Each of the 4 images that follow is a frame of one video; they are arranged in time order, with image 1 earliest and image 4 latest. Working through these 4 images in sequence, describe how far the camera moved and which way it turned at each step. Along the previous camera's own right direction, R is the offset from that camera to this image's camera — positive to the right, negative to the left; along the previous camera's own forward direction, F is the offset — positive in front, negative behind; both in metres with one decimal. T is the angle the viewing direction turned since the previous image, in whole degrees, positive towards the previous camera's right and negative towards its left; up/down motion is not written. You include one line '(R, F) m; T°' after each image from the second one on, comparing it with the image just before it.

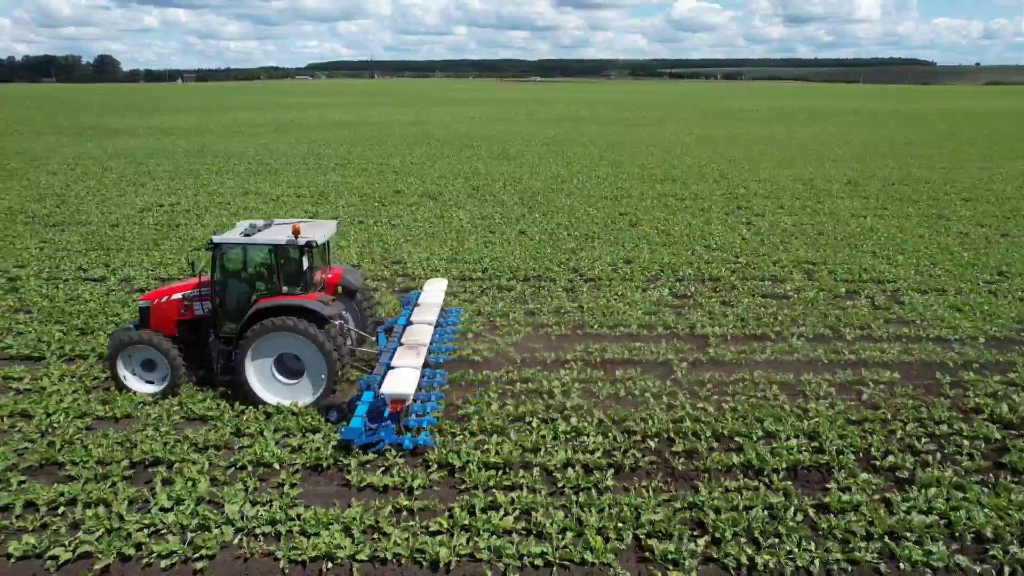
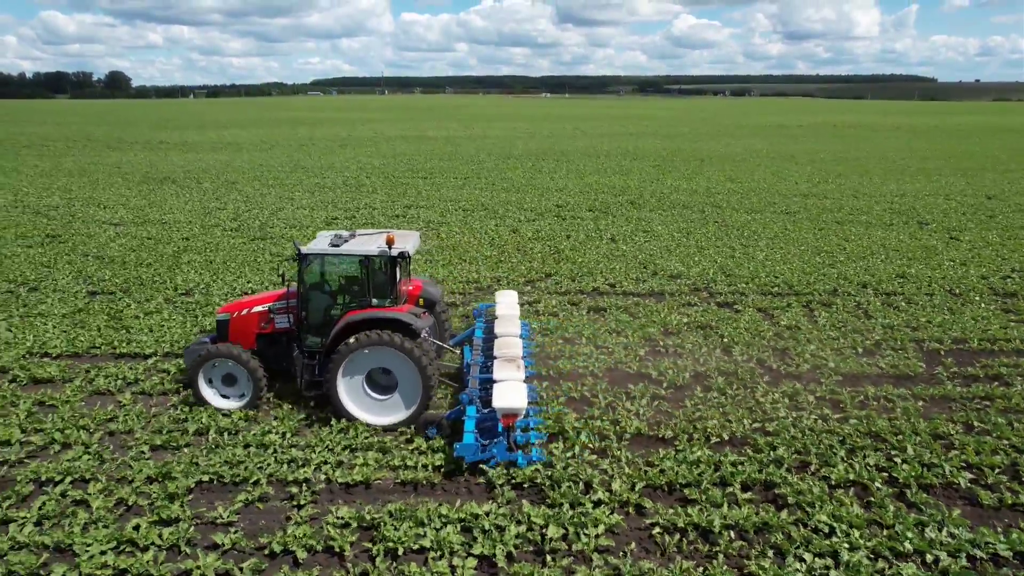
(-5.7, +0.1) m; 0°
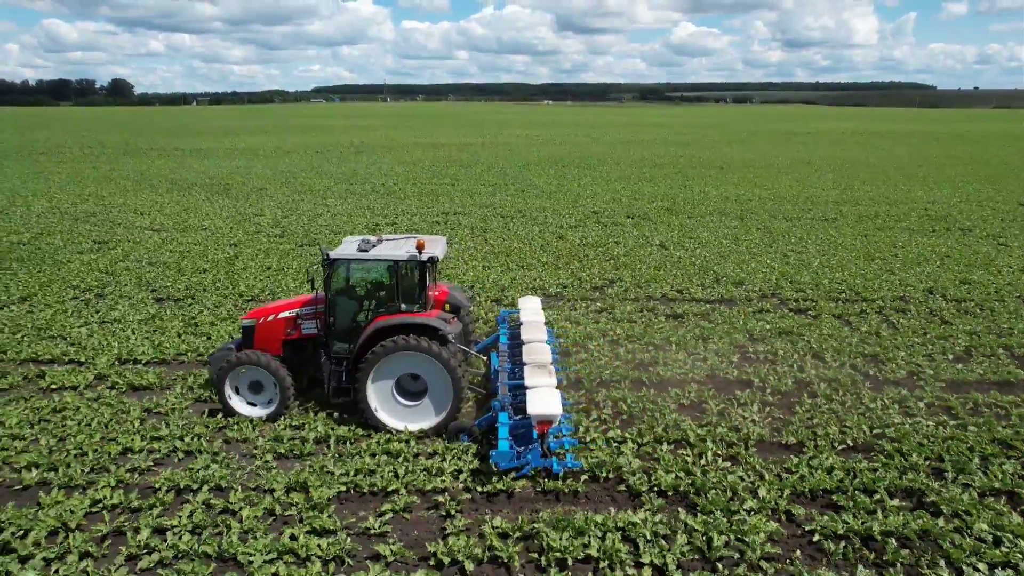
(-1.3, 0.0) m; 0°
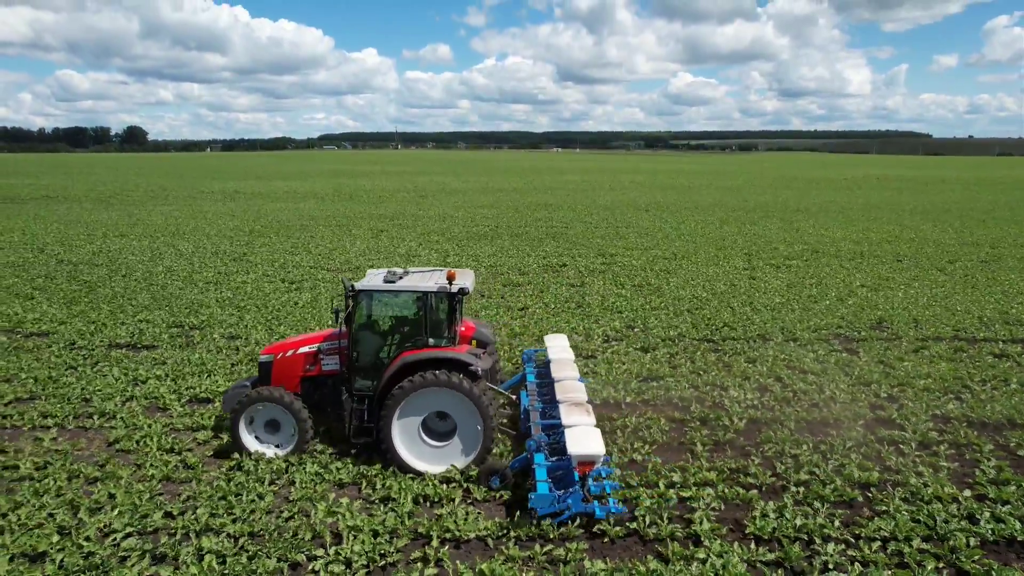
(-5.2, +0.4) m; 0°
